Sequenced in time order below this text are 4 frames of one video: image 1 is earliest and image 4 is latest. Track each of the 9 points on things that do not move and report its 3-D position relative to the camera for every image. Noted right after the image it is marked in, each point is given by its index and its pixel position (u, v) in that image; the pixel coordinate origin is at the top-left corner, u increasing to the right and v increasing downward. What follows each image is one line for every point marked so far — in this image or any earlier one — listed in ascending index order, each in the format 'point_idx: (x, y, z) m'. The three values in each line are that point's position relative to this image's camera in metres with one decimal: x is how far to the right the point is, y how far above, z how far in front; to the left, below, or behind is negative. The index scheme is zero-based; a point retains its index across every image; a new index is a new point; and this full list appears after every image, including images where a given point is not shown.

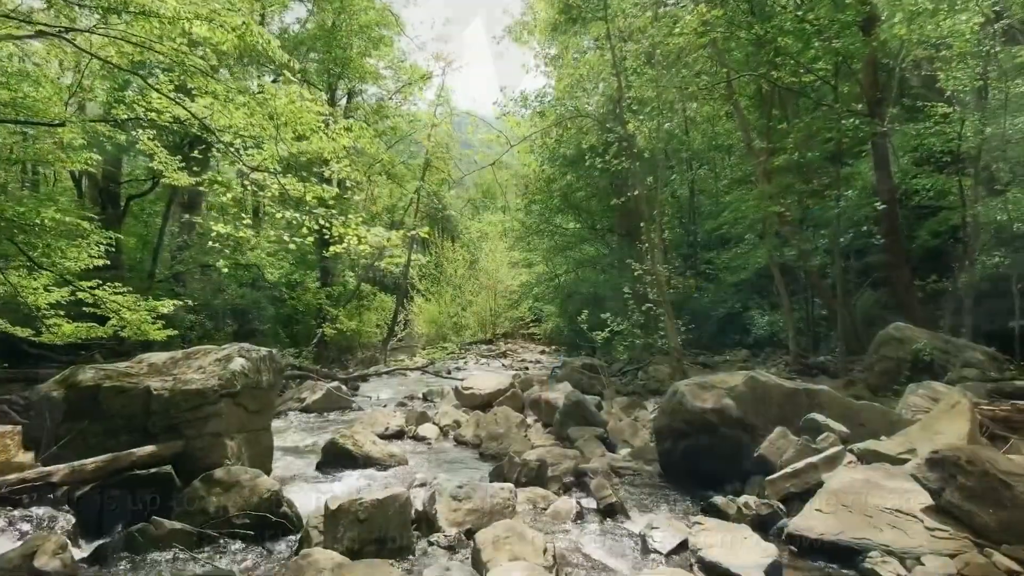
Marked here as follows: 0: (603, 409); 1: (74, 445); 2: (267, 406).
0: (+1.0, -1.4, +9.0) m
1: (-3.1, -1.1, +5.6) m
2: (-2.1, -1.0, +6.8) m
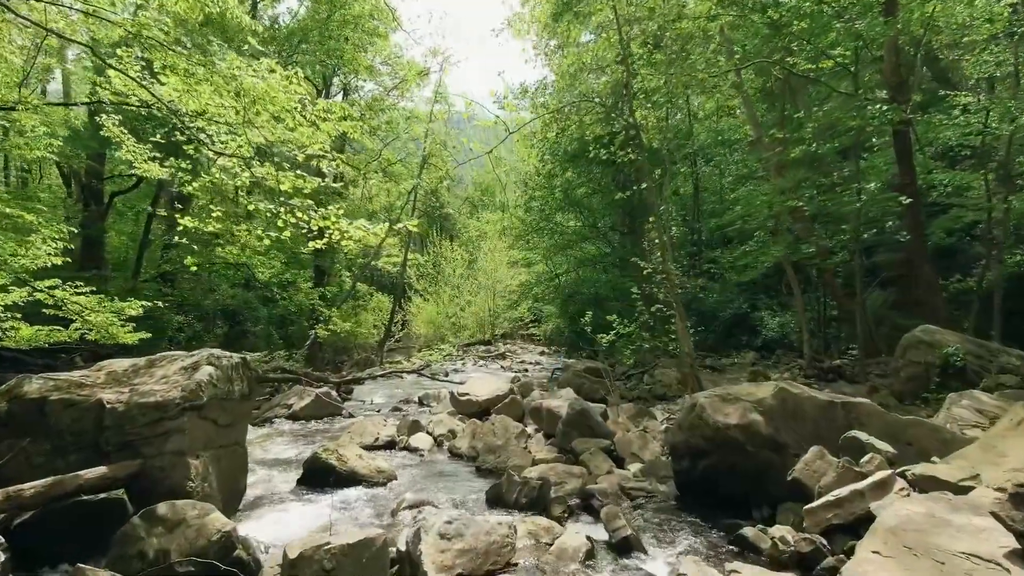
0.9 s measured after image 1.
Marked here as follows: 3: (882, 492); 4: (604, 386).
0: (+1.0, -1.4, +8.3) m
1: (-3.1, -1.1, +5.0) m
2: (-2.1, -1.0, +6.1) m
3: (+1.9, -1.0, +4.1) m
4: (+1.4, -1.5, +12.1) m
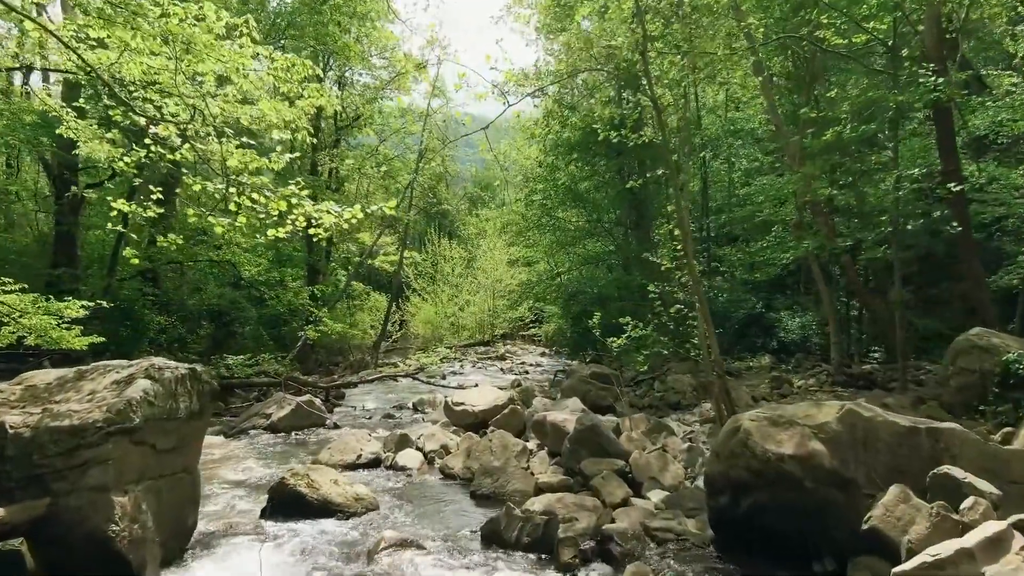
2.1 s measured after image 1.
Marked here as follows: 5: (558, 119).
0: (+1.0, -1.3, +7.4) m
1: (-3.1, -1.1, +4.0) m
2: (-2.1, -1.0, +5.1) m
3: (+1.9, -1.0, +3.1) m
4: (+1.4, -1.5, +11.1) m
5: (+0.8, +3.0, +14.4) m
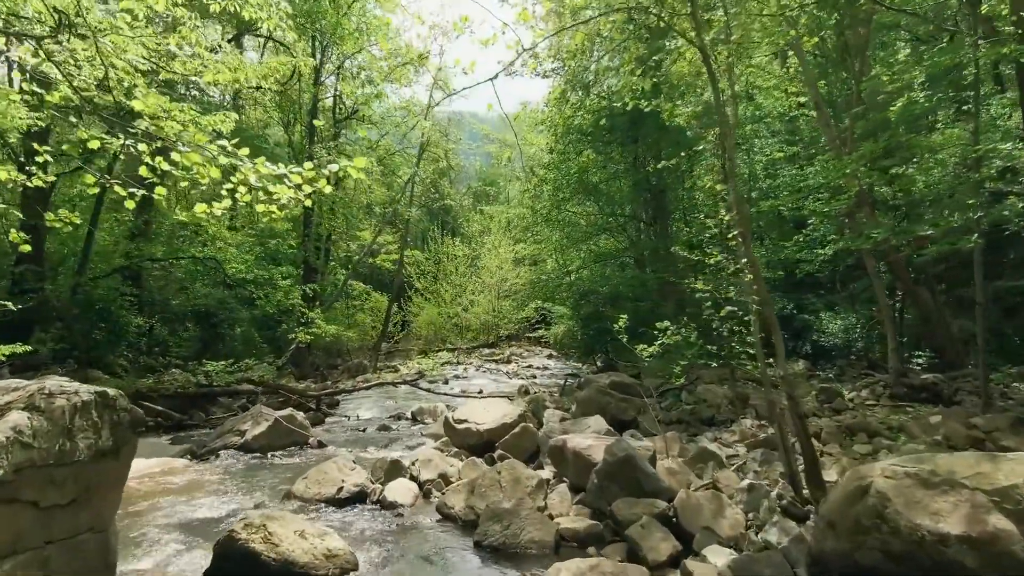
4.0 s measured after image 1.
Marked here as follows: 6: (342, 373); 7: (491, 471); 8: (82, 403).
0: (+1.1, -1.3, +6.0) m
1: (-3.0, -1.1, +2.7) m
2: (-2.0, -1.0, +3.8) m
3: (+2.0, -1.0, +1.8) m
4: (+1.5, -1.4, +9.8) m
5: (+1.0, +3.1, +13.0) m
6: (-4.2, -2.1, +19.6) m
7: (-0.2, -1.4, +6.0) m
8: (-2.0, -0.5, +3.7) m
